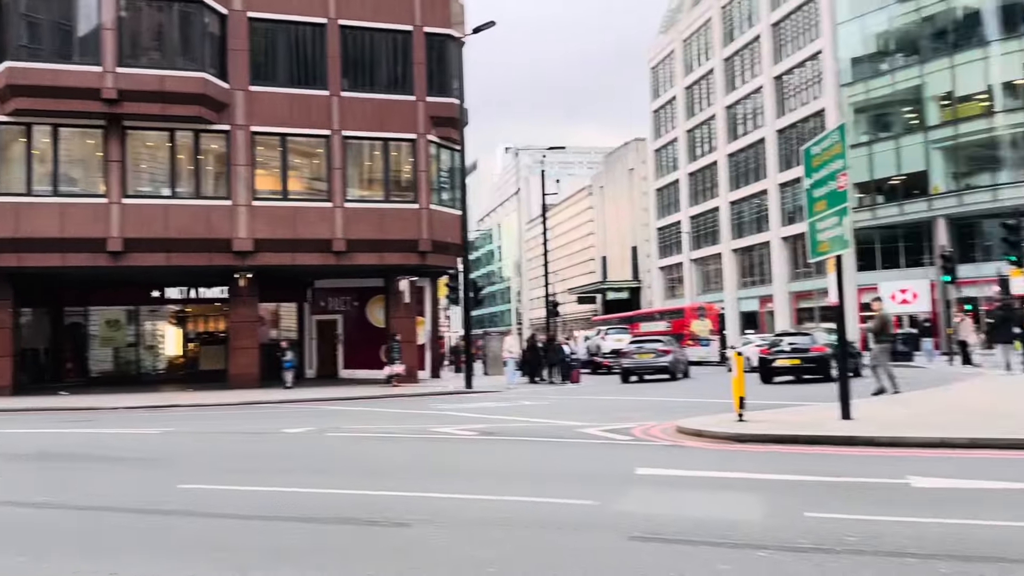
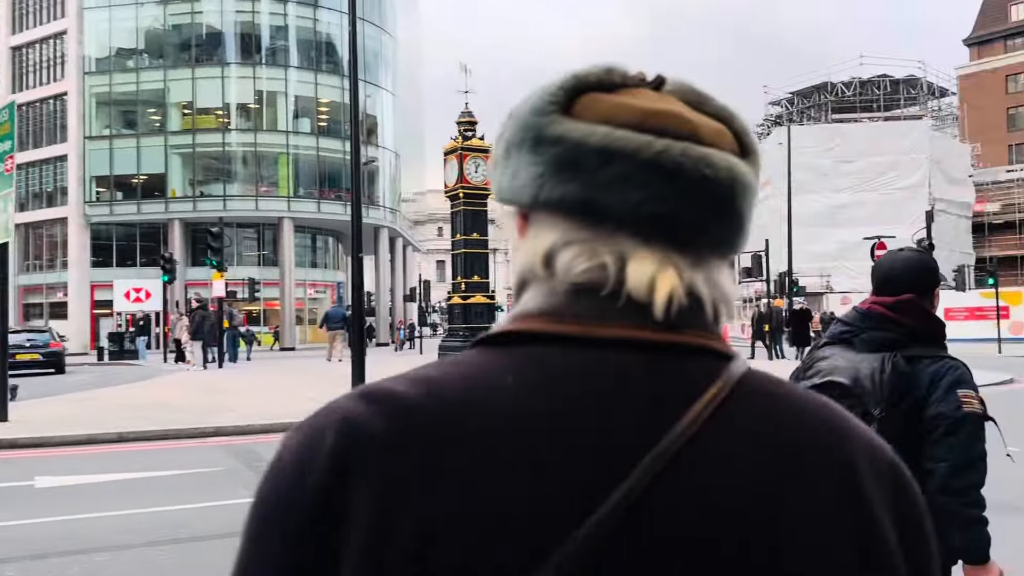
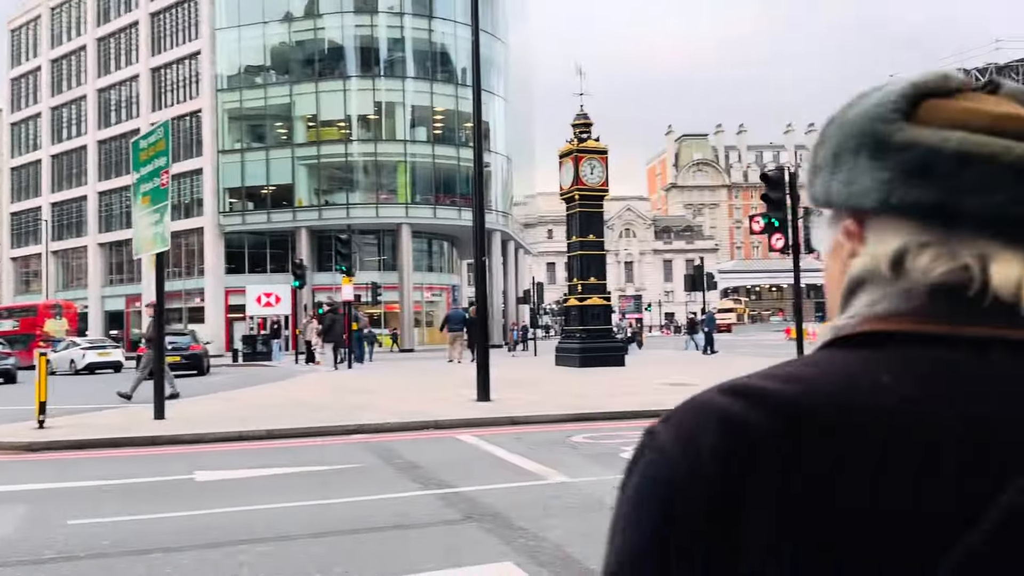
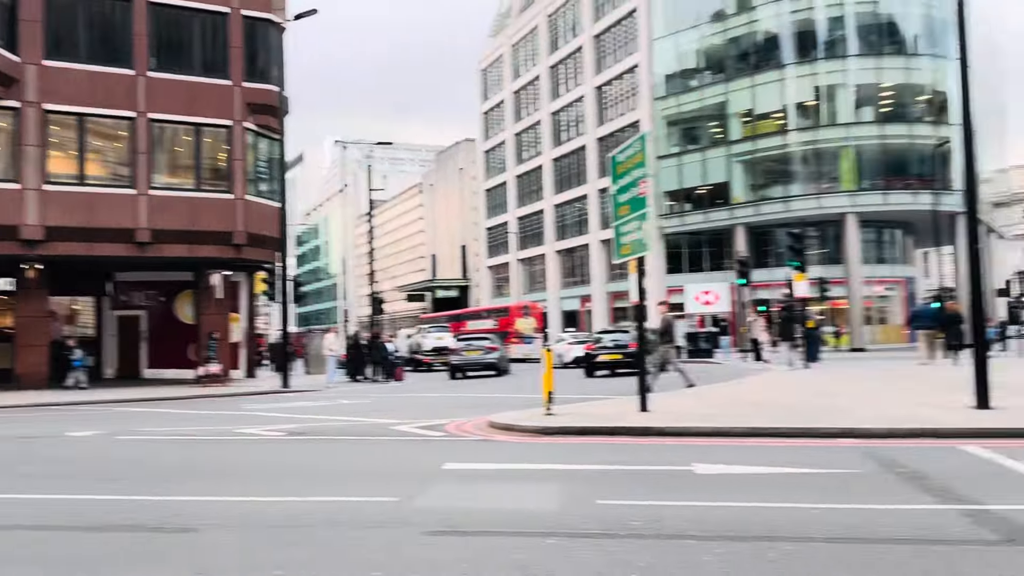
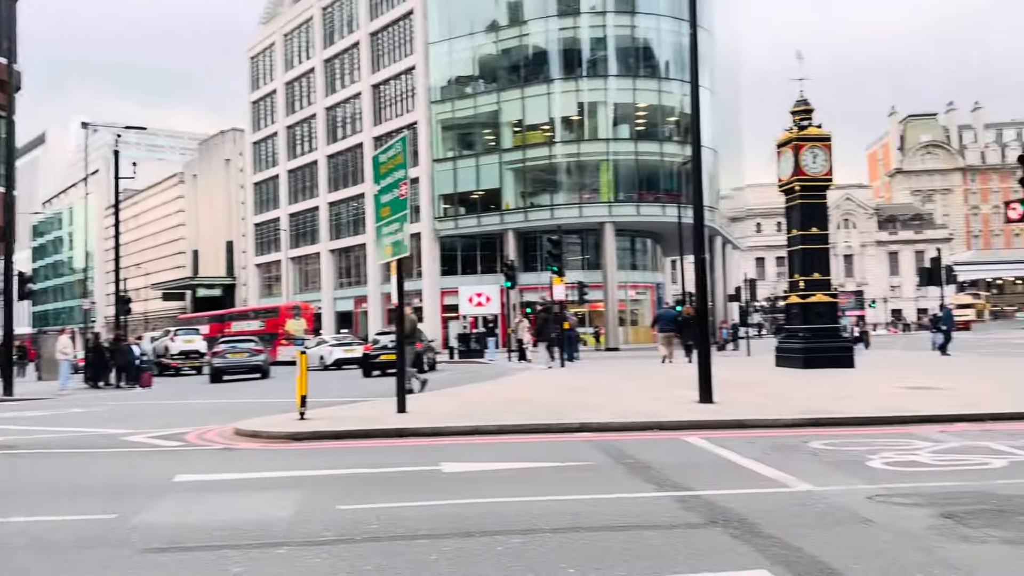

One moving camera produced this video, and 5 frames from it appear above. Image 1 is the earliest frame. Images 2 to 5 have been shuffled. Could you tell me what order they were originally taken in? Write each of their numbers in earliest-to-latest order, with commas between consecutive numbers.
4, 5, 3, 2
